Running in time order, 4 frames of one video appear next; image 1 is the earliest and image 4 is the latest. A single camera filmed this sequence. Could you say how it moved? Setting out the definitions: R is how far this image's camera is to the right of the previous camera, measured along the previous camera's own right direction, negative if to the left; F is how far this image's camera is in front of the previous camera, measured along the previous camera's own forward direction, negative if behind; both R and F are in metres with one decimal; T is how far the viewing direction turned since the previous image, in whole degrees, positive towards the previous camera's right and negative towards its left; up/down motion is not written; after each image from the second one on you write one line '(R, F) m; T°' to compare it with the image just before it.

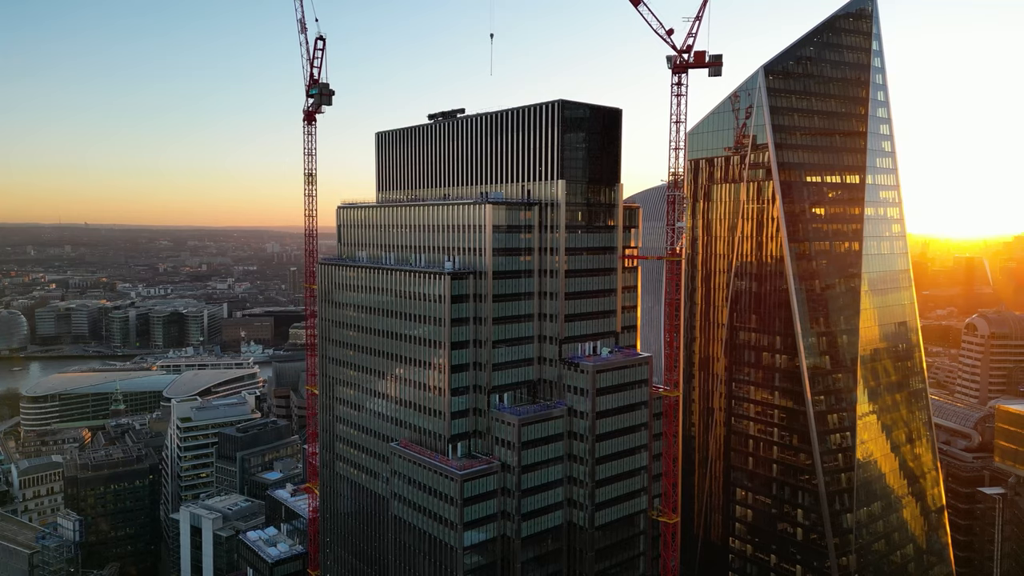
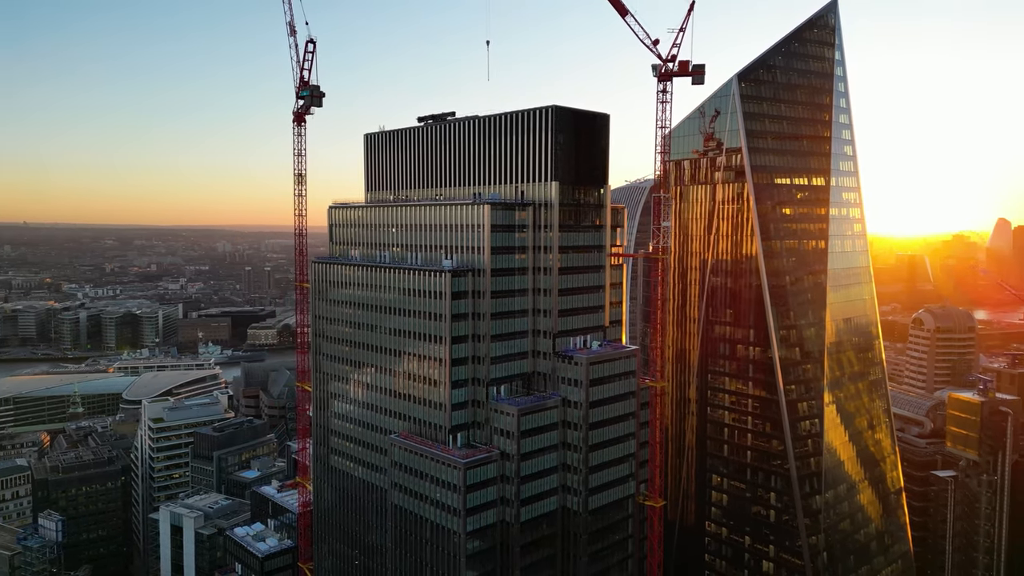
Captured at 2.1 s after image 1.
(-1.9, -3.7) m; +2°
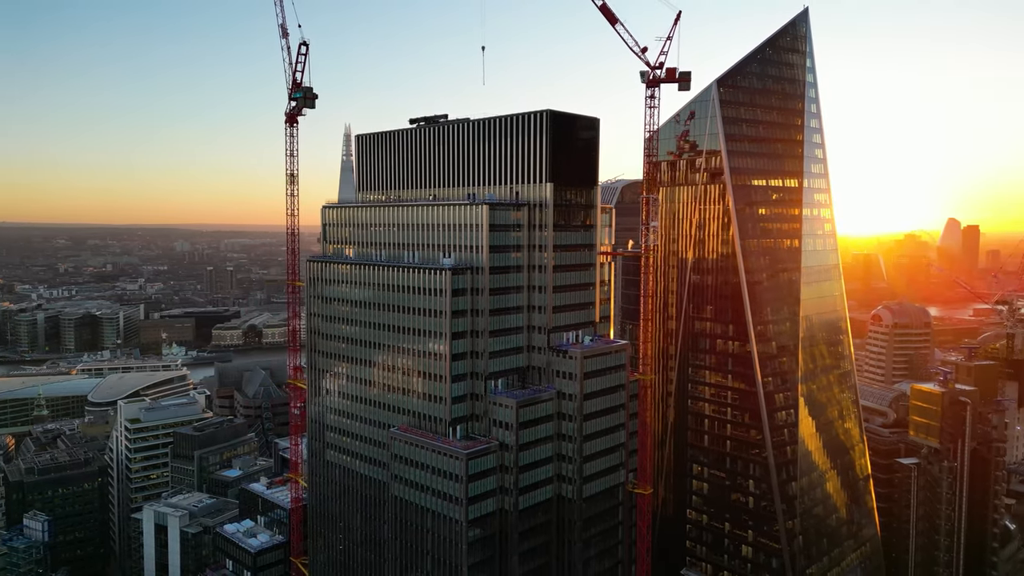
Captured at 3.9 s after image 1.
(-1.7, -3.3) m; +2°
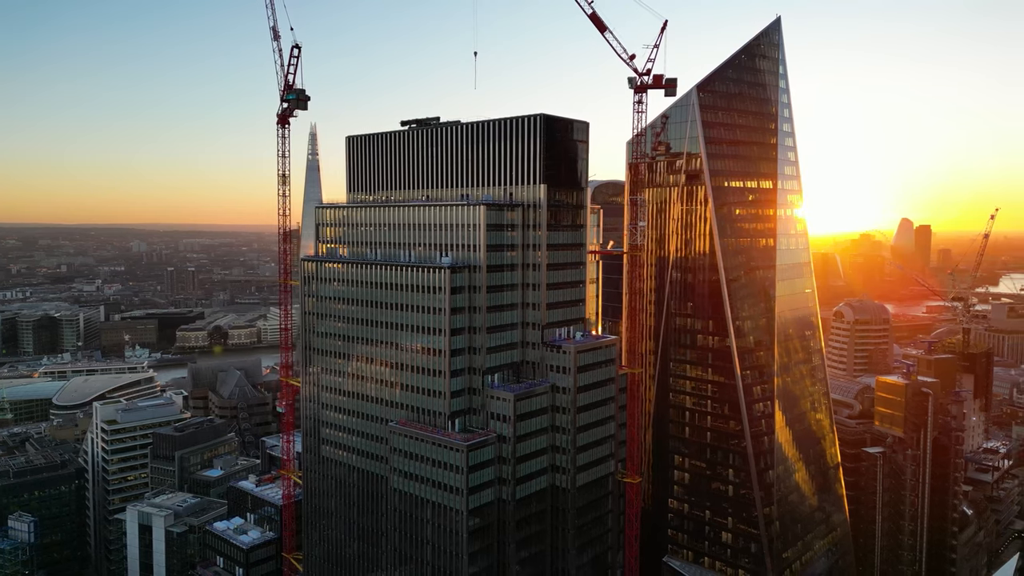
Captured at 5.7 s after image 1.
(-1.6, -3.4) m; +2°
